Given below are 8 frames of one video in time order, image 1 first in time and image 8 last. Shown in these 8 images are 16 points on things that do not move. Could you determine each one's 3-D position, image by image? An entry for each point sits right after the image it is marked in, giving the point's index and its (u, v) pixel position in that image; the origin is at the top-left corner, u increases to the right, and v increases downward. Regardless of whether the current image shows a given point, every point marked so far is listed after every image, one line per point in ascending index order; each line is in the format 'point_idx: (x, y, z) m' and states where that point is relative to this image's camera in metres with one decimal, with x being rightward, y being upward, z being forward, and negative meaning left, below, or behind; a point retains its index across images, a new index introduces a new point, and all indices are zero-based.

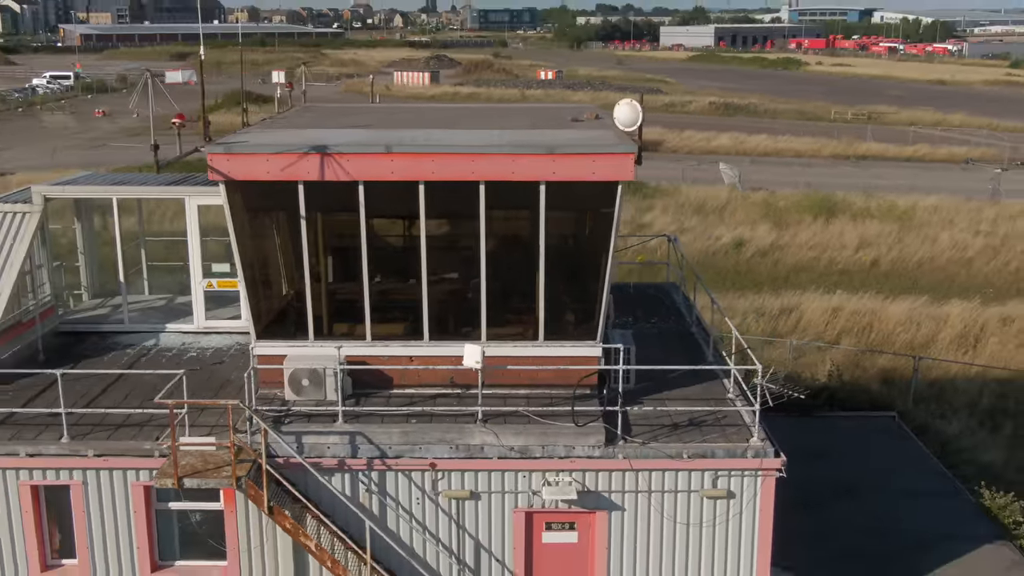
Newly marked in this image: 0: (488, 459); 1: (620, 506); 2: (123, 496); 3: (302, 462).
0: (-0.2, -2.2, +9.6) m
1: (+1.5, -2.9, +9.9) m
2: (-4.7, -2.6, +9.8) m
3: (-2.5, -2.2, +9.7) m
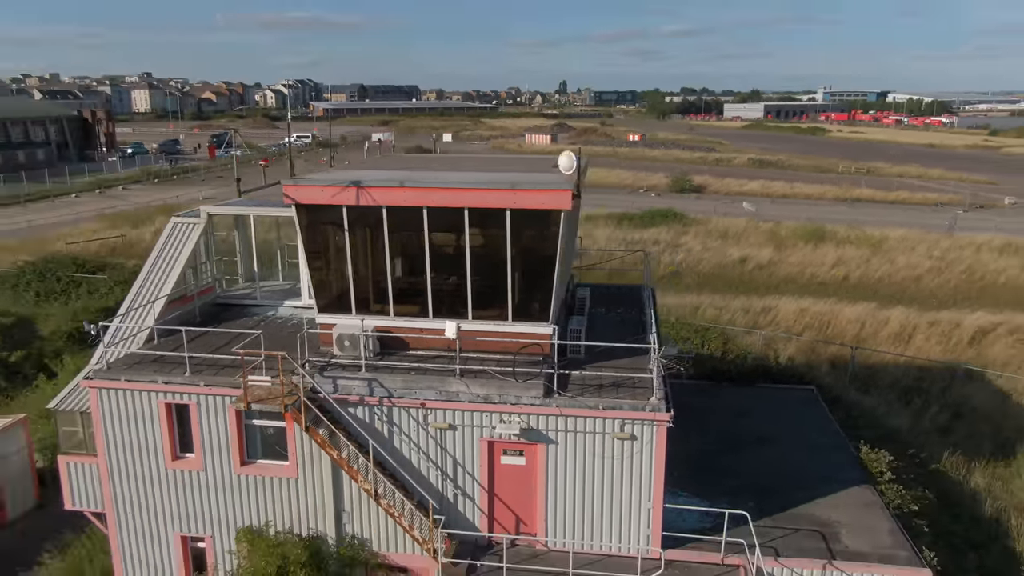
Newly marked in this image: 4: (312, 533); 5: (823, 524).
0: (-0.9, -2.0, +14.1) m
1: (+0.8, -2.8, +14.2) m
2: (-5.4, -2.4, +14.8) m
3: (-3.2, -2.0, +14.4) m
4: (-3.9, -4.8, +15.4) m
5: (+6.1, -4.6, +15.5) m
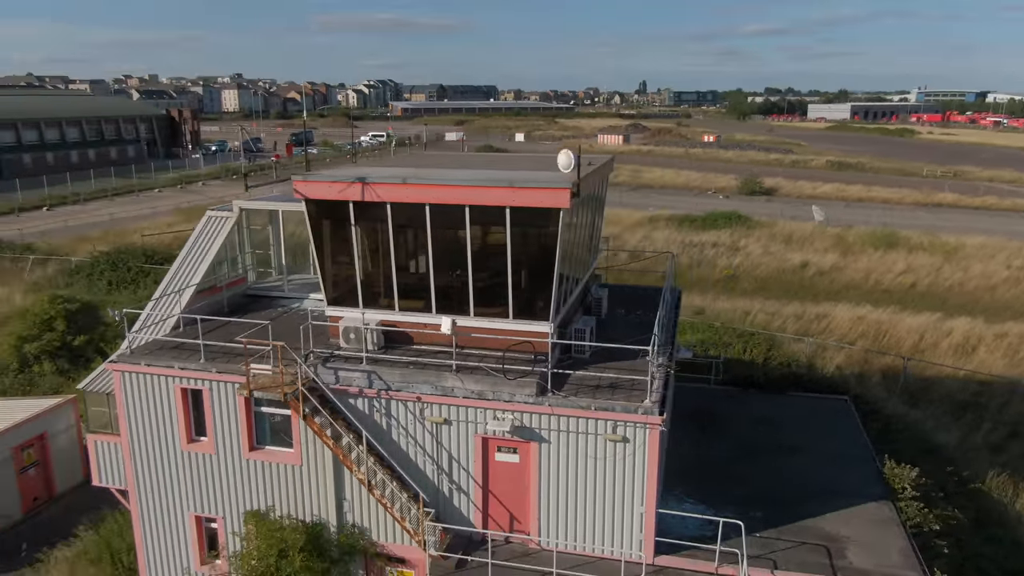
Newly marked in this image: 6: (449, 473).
0: (-1.0, -2.0, +14.3) m
1: (+0.6, -2.7, +14.2) m
2: (-5.4, -2.2, +15.4) m
3: (-3.3, -1.9, +14.8) m
4: (-4.0, -4.6, +15.8) m
5: (+6.1, -4.7, +14.9) m
6: (-1.2, -3.5, +14.9) m
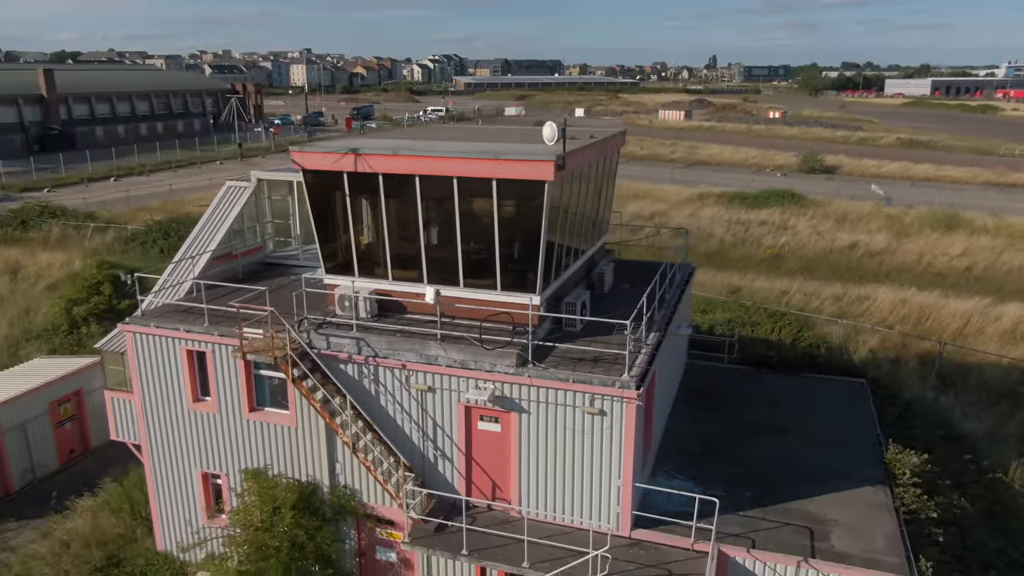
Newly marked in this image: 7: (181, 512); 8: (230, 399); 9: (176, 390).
0: (-1.3, -1.4, +14.6) m
1: (+0.3, -2.2, +14.3) m
2: (-5.7, -1.5, +16.0) m
3: (-3.5, -1.3, +15.3) m
4: (-4.2, -4.0, +16.4) m
5: (+5.7, -4.3, +14.7) m
6: (-1.5, -2.9, +15.2) m
7: (-7.4, -5.0, +17.6) m
8: (-5.9, -2.3, +16.4) m
9: (-7.1, -2.2, +16.7) m
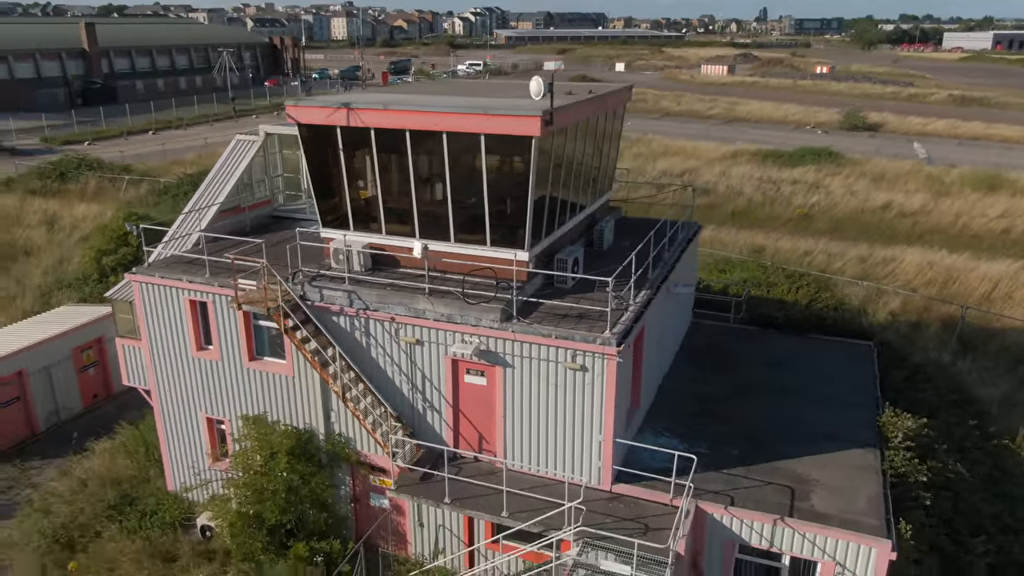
0: (-1.6, -0.6, +14.8) m
1: (0.0, -1.4, +14.5) m
2: (-5.9, -0.5, +16.5) m
3: (-3.8, -0.3, +15.6) m
4: (-4.4, -3.0, +16.9) m
5: (+5.4, -3.6, +14.7) m
6: (-1.8, -2.0, +15.5) m
7: (-7.5, -3.8, +18.3) m
8: (-6.0, -1.3, +16.9) m
9: (-7.3, -1.1, +17.3) m
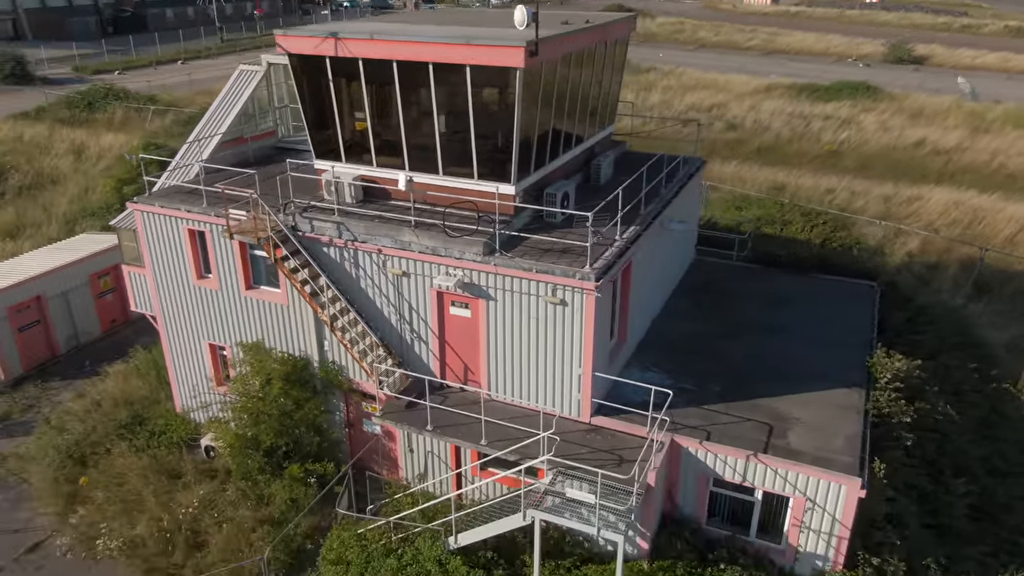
0: (-1.9, +0.7, +14.9) m
1: (-0.4, -0.2, +14.7) m
2: (-6.1, +1.0, +16.8) m
3: (-4.0, +1.1, +15.8) m
4: (-4.6, -1.5, +17.4) m
5: (+5.0, -2.4, +14.8) m
6: (-2.1, -0.7, +15.8) m
7: (-7.7, -2.2, +19.0) m
8: (-6.2, +0.3, +17.3) m
9: (-7.5, +0.5, +17.8) m
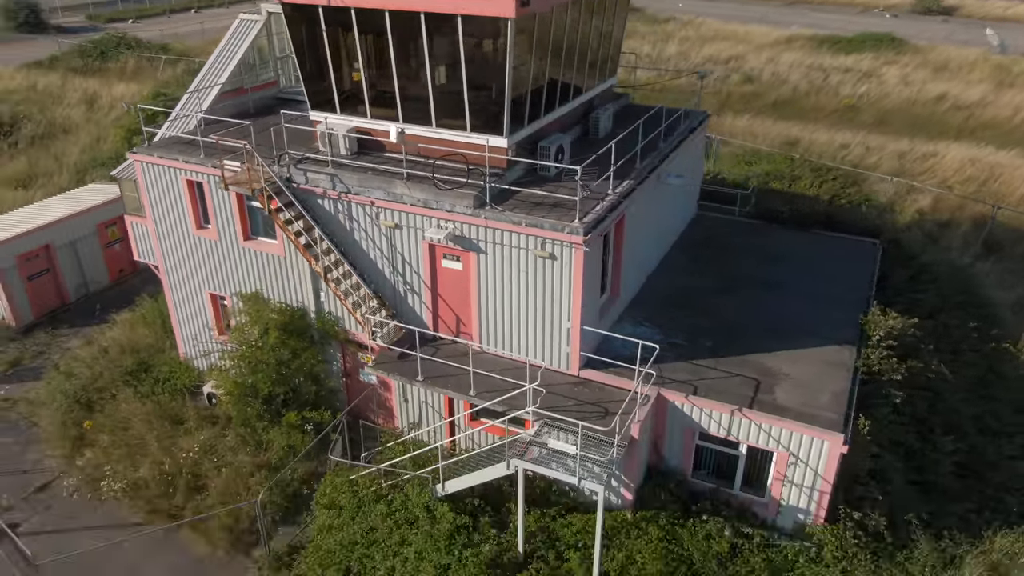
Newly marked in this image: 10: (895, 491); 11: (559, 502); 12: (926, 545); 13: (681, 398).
0: (-2.1, +1.6, +15.0) m
1: (-0.5, +0.7, +14.7) m
2: (-6.2, +2.0, +16.9) m
3: (-4.2, +2.0, +15.9) m
4: (-4.8, -0.4, +17.6) m
5: (+4.8, -1.6, +14.8) m
6: (-2.2, +0.3, +15.9) m
7: (-7.8, -0.9, +19.3) m
8: (-6.3, +1.4, +17.5) m
9: (-7.6, +1.6, +17.9) m
10: (+7.1, -3.8, +14.6) m
11: (+0.9, -3.9, +14.5) m
12: (+7.2, -4.4, +13.6) m
13: (+3.0, -2.0, +14.0) m
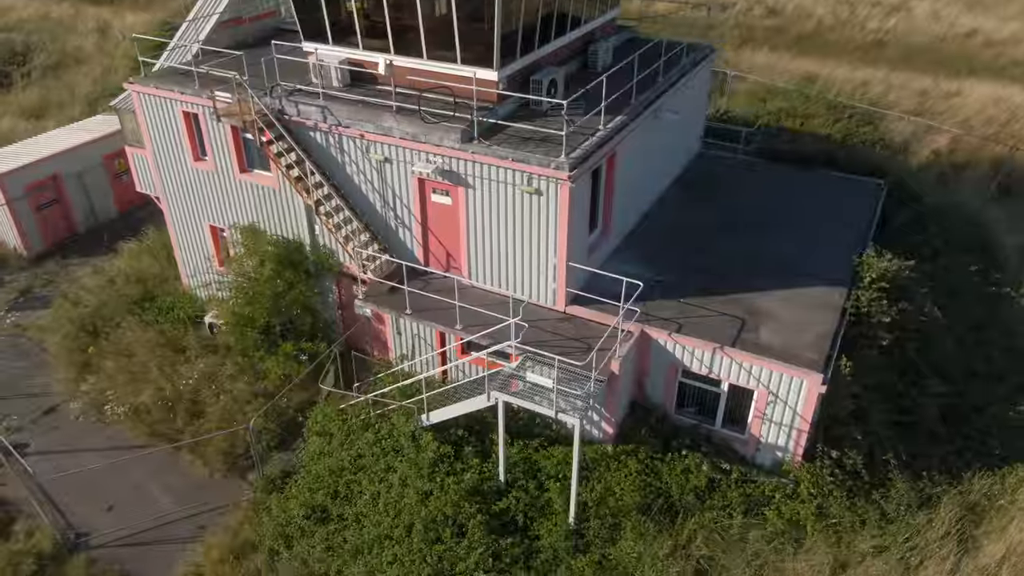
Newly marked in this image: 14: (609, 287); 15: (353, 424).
0: (-2.3, +2.9, +14.9) m
1: (-0.8, +1.9, +14.7) m
2: (-6.3, +3.5, +17.0) m
3: (-4.3, +3.4, +15.9) m
4: (-4.9, +1.1, +17.8) m
5: (+4.6, -0.5, +14.8) m
6: (-2.4, +1.6, +16.0) m
7: (-7.9, +0.8, +19.6) m
8: (-6.5, +2.9, +17.6) m
9: (-7.7, +3.2, +18.1) m
10: (+6.8, -2.7, +14.7) m
11: (+0.6, -2.8, +14.8) m
12: (+6.8, -3.4, +13.8) m
13: (+2.7, -0.9, +14.1) m
14: (+1.9, 0.0, +15.5) m
15: (-3.1, -2.6, +15.1) m
